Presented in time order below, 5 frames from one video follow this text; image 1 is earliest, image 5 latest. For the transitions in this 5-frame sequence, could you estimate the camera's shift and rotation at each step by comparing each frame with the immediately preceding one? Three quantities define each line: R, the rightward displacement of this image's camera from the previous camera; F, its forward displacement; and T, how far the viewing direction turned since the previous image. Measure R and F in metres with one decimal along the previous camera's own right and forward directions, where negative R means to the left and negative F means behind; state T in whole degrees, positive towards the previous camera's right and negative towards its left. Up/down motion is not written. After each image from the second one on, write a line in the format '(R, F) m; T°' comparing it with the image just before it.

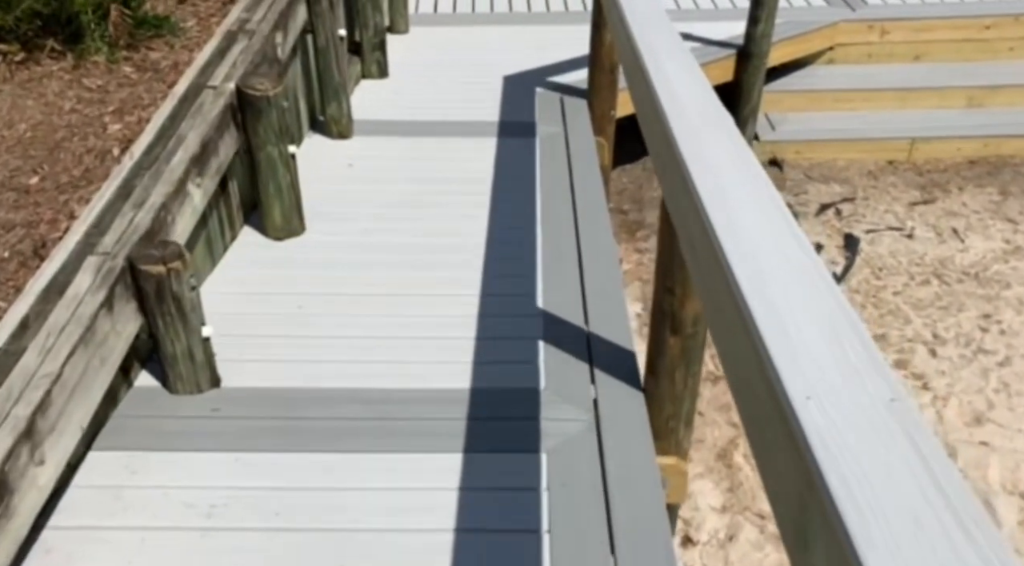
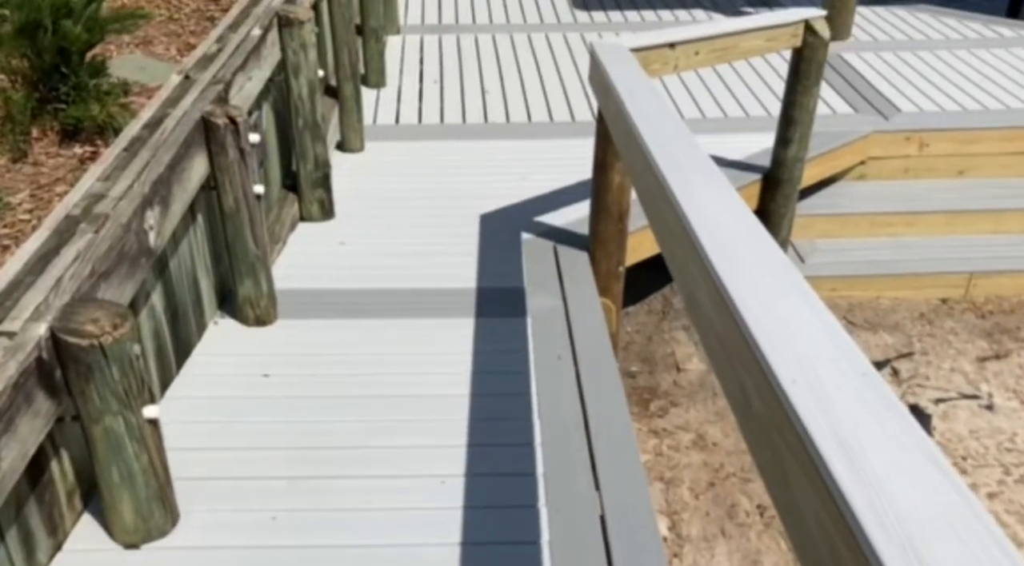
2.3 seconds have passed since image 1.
(0.0, +1.0) m; +1°
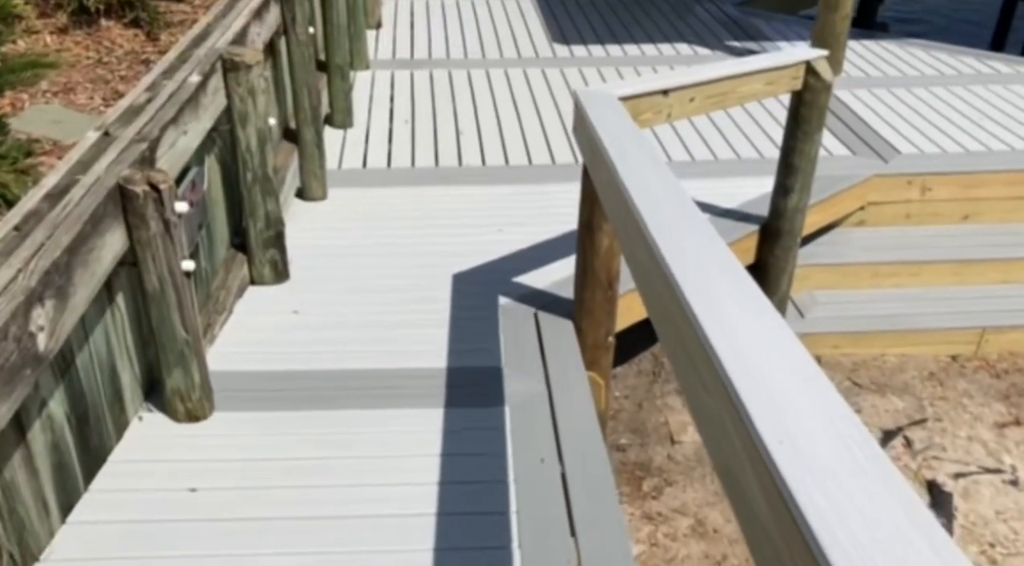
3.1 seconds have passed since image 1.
(0.0, +0.4) m; +1°
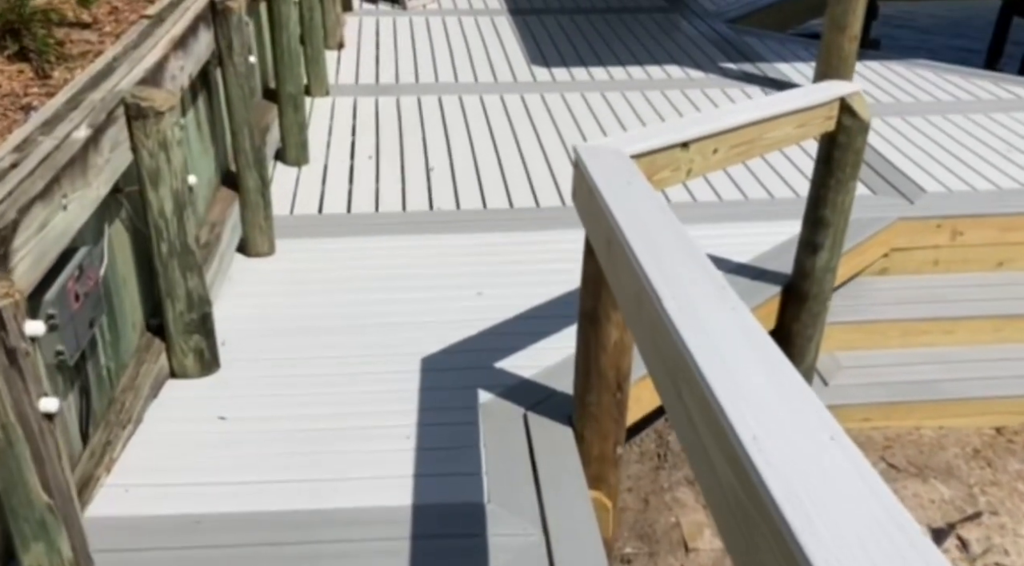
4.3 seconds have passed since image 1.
(0.0, +0.6) m; +1°
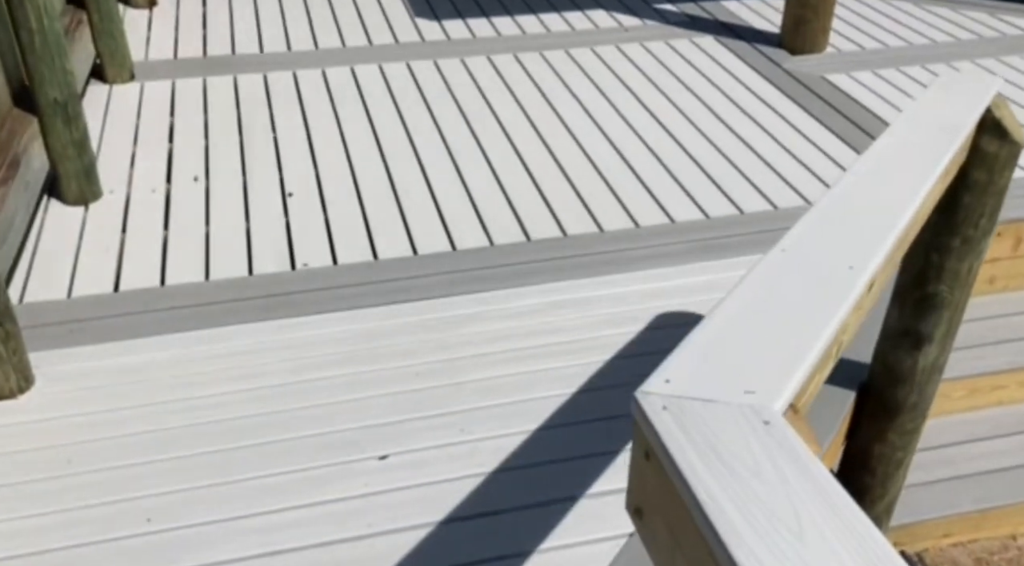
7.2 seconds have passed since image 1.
(0.0, +1.4) m; +6°
